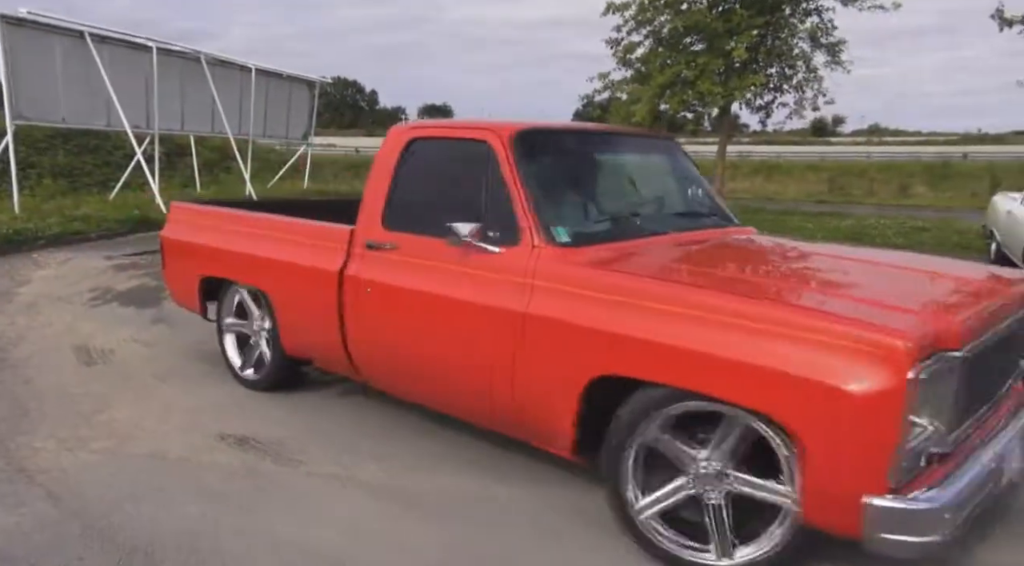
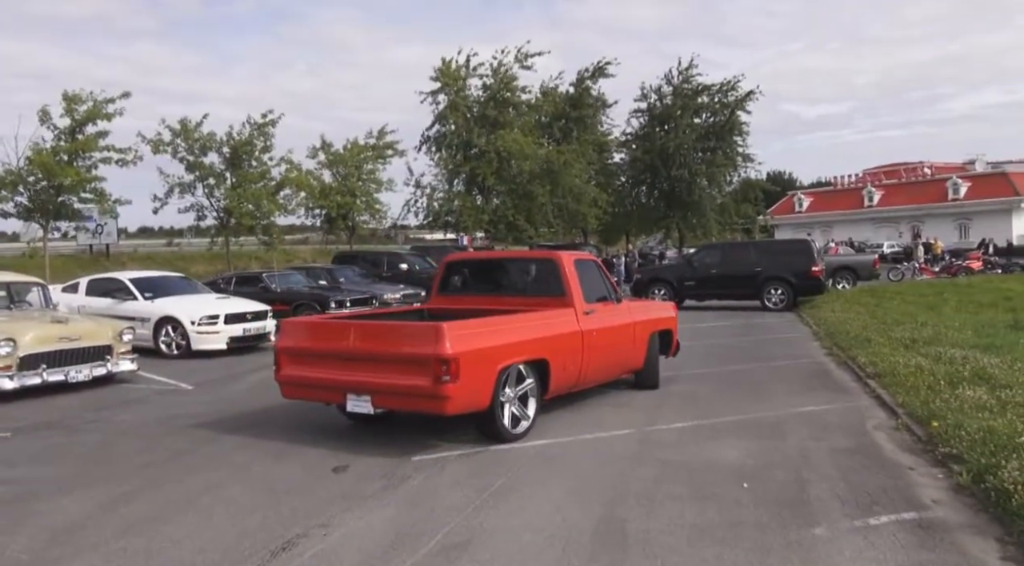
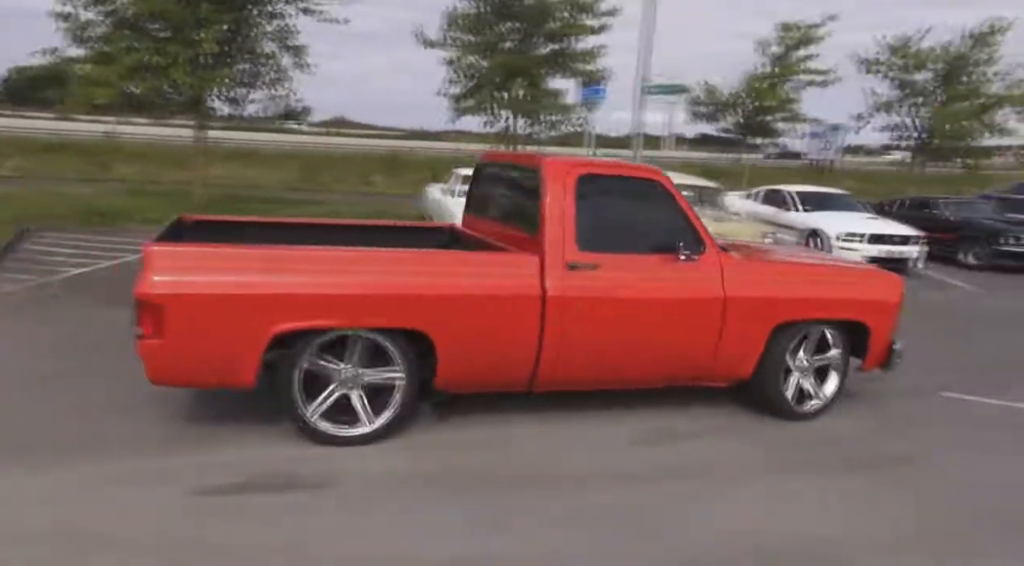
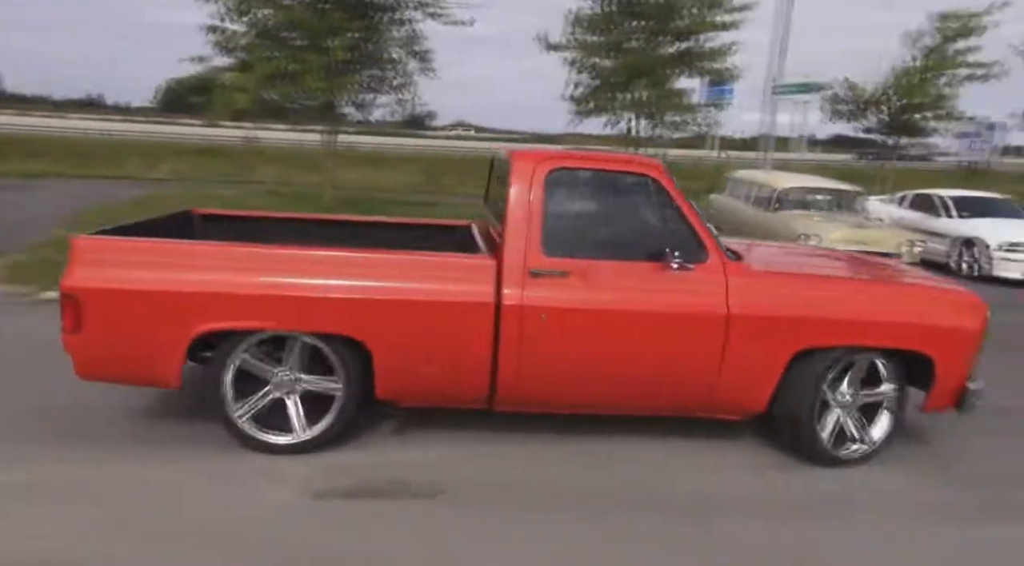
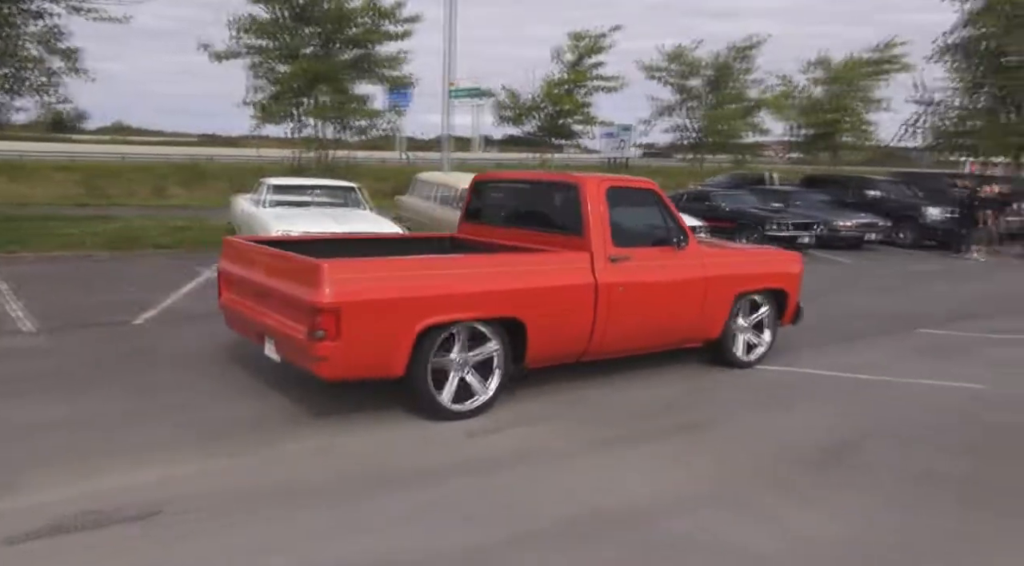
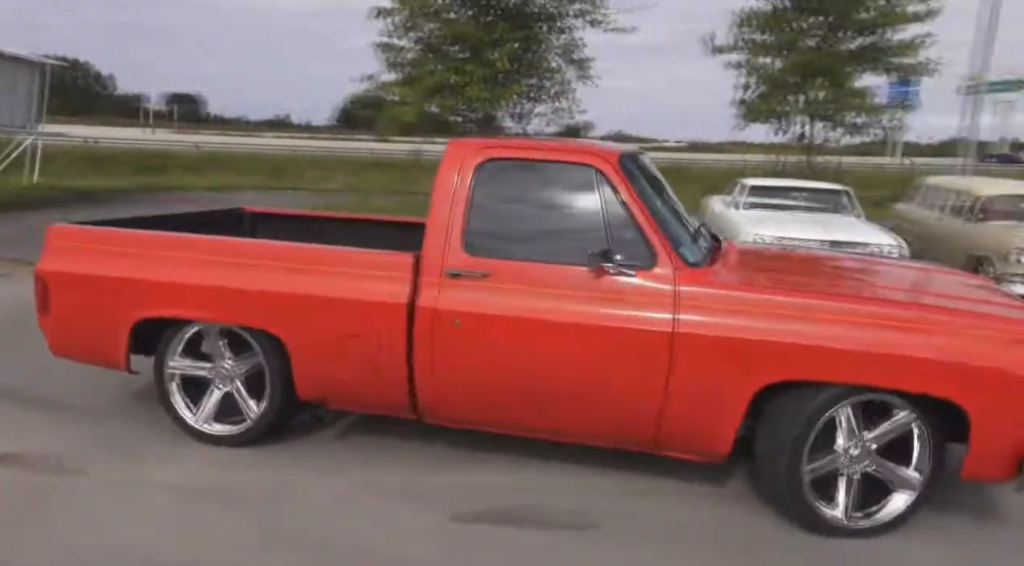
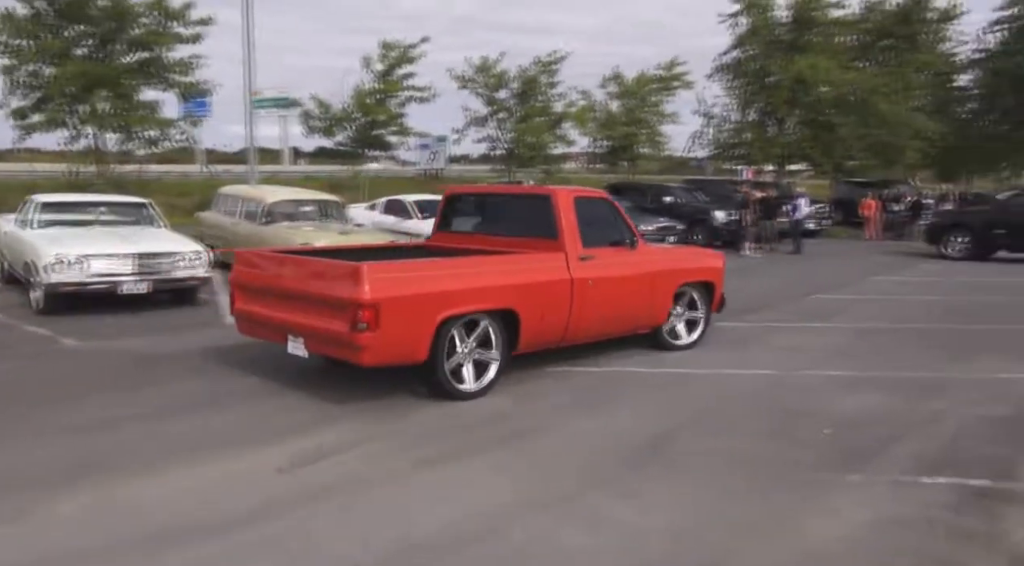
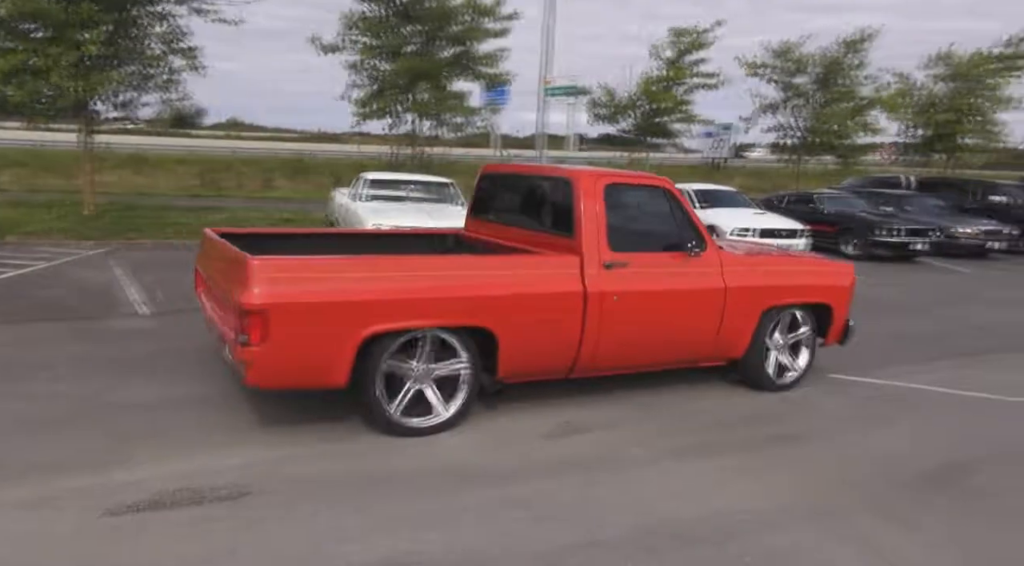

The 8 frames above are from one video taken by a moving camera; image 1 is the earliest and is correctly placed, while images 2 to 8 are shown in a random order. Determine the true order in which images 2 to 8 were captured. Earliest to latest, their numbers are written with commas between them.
6, 4, 3, 8, 5, 7, 2
